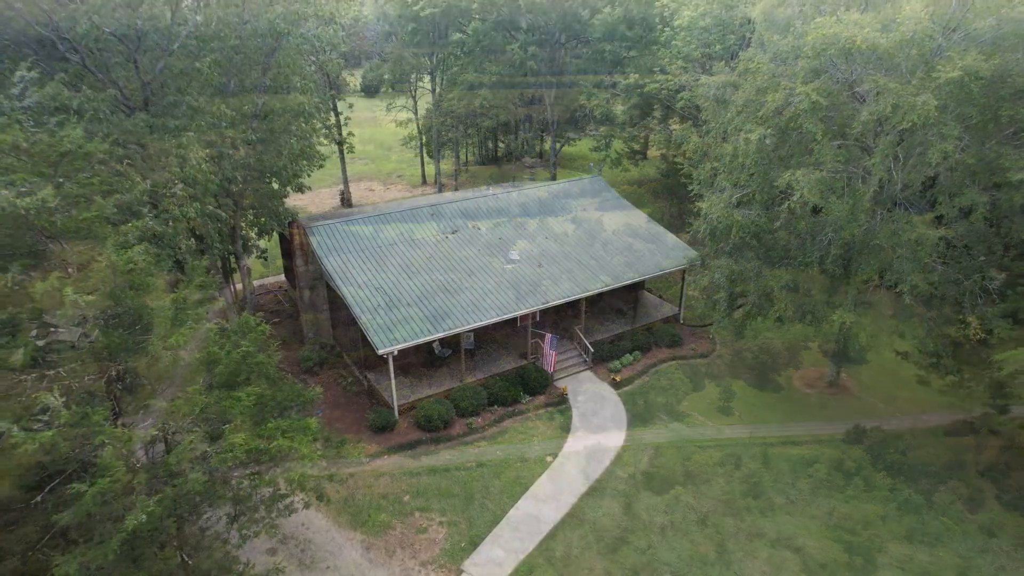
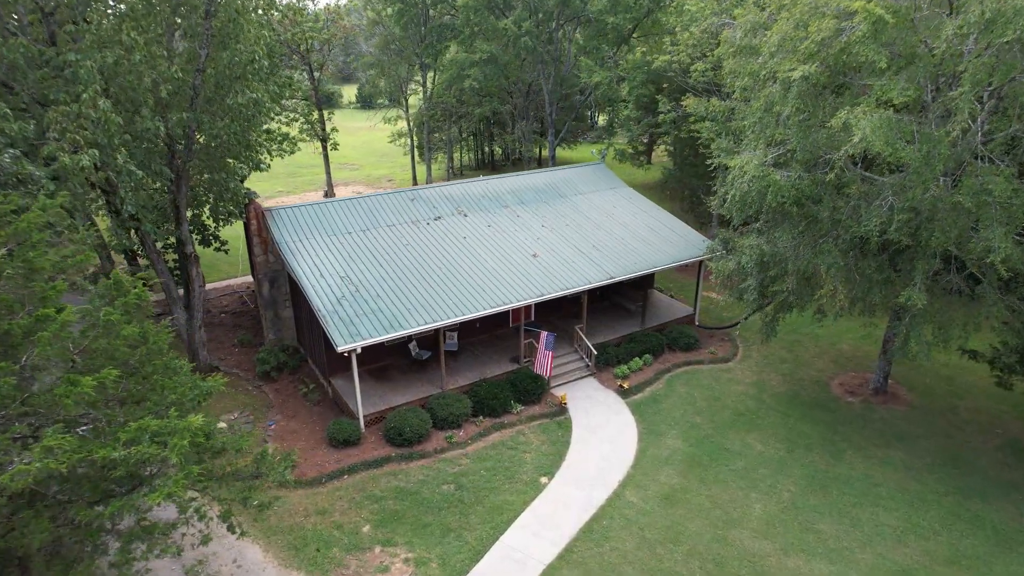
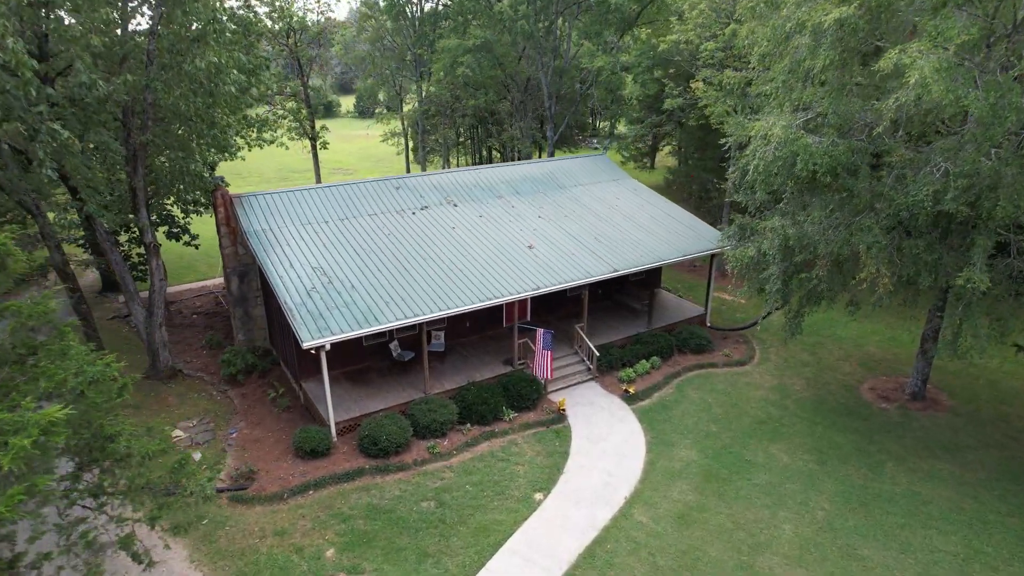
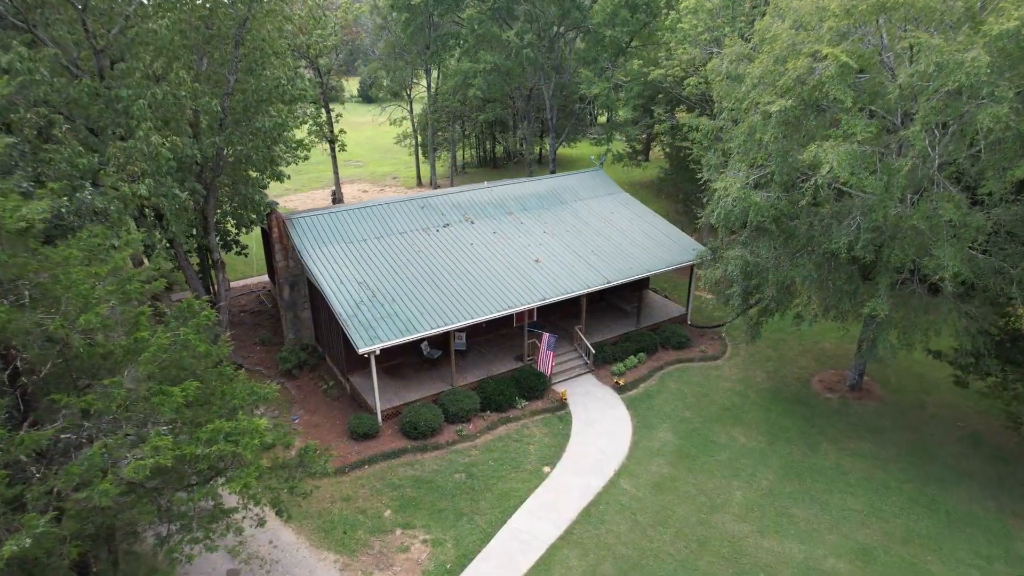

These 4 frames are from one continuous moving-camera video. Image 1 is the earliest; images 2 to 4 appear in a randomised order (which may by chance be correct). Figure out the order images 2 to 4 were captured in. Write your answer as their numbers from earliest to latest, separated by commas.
4, 2, 3
